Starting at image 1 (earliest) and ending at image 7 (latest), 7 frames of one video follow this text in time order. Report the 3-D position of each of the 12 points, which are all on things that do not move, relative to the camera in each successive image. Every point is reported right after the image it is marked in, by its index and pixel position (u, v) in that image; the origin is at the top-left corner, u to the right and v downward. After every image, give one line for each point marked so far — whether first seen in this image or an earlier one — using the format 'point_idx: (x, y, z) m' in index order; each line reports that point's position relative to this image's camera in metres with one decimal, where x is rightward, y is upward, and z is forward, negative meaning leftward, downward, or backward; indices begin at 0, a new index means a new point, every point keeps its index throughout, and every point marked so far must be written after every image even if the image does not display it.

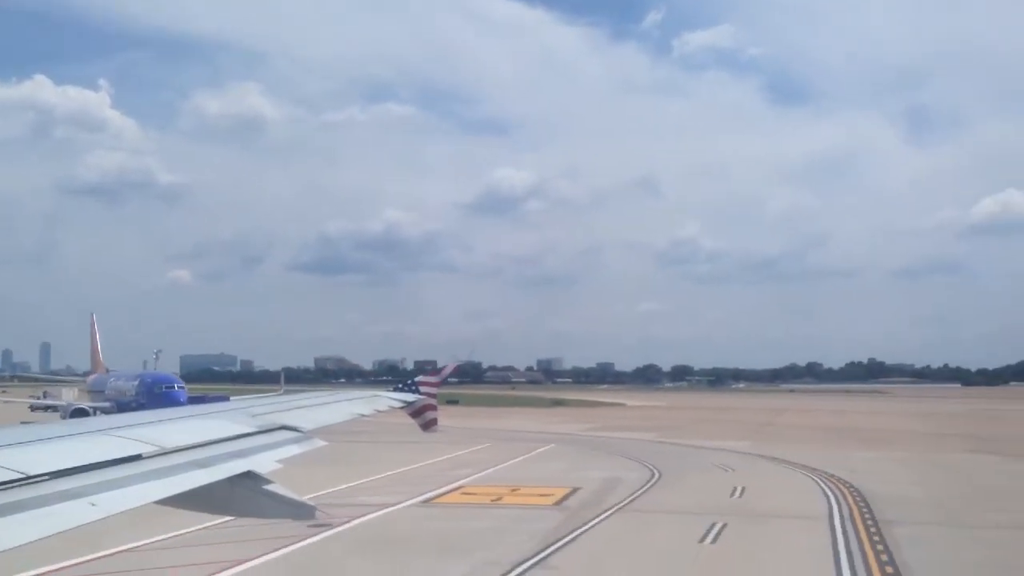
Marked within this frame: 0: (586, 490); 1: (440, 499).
0: (+1.2, -3.2, +16.4) m
1: (-1.0, -3.2, +15.7) m
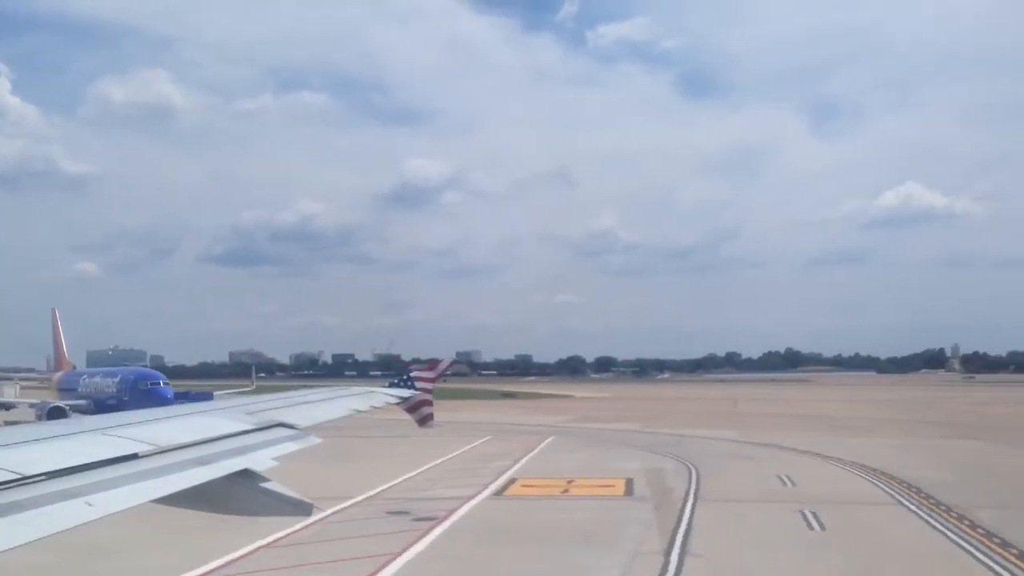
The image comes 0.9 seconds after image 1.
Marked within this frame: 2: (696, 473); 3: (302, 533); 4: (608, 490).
0: (+2.1, -3.1, +16.7) m
1: (0.0, -3.2, +15.9) m
2: (+3.3, -3.3, +18.3) m
3: (-2.5, -2.8, +12.1) m
4: (+1.5, -3.1, +15.8) m
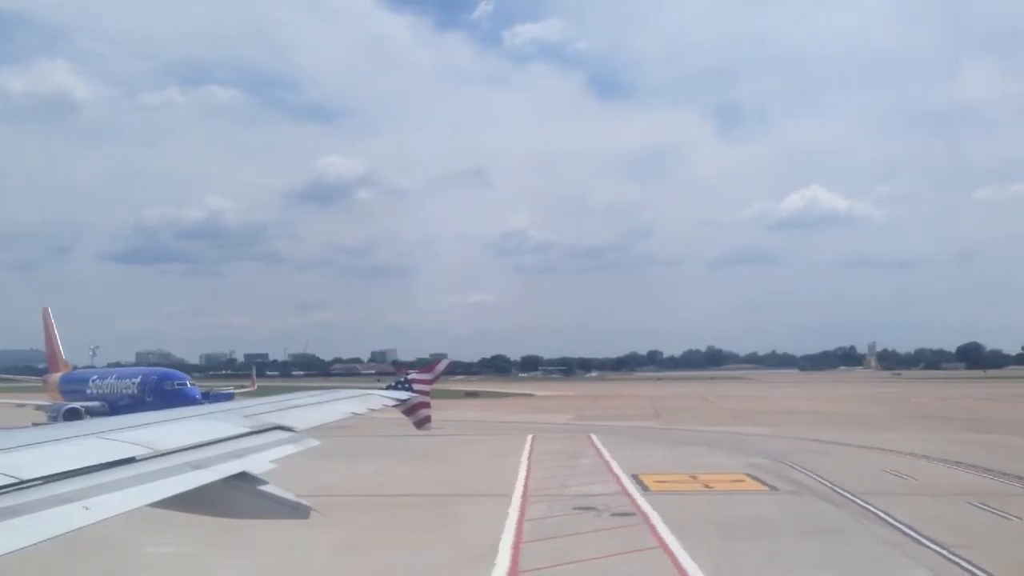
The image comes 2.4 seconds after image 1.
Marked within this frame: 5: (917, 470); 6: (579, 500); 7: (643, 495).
0: (+4.2, -3.1, +17.1) m
1: (+2.2, -3.2, +16.1) m
2: (+5.2, -3.3, +18.8) m
3: (0.0, -2.8, +12.2) m
4: (+3.7, -3.1, +16.2) m
5: (+7.1, -3.3, +18.3) m
6: (+1.0, -3.0, +14.6) m
7: (+2.0, -3.1, +15.3) m
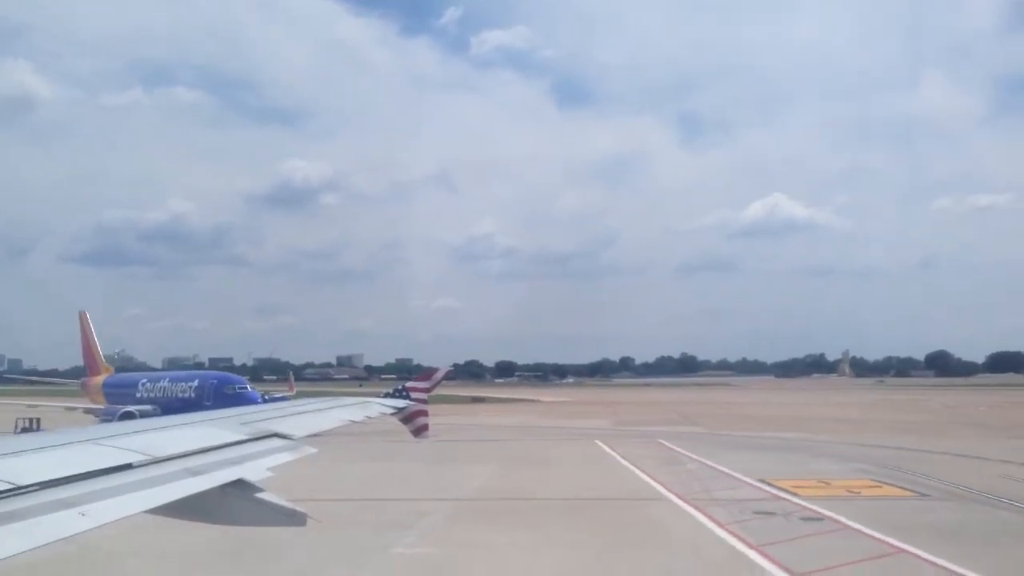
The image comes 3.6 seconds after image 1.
0: (+6.5, -3.3, +17.3) m
1: (+4.4, -3.3, +16.2) m
2: (+7.4, -3.4, +19.0) m
3: (+2.4, -2.9, +12.2) m
4: (+5.9, -3.2, +16.4) m
5: (+9.3, -3.4, +18.6) m
6: (+3.3, -3.1, +14.7) m
7: (+4.3, -3.2, +15.4) m
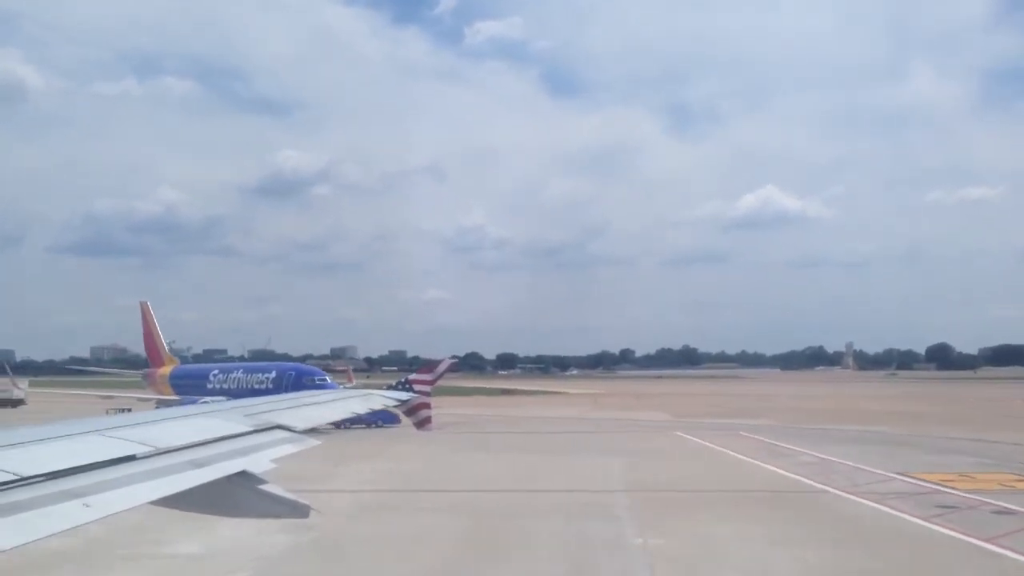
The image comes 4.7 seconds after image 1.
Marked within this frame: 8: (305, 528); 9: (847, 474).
0: (+8.9, -3.1, +17.3) m
1: (+6.8, -3.1, +16.3) m
2: (+9.8, -3.3, +19.1) m
3: (+4.8, -2.8, +12.2) m
4: (+8.3, -3.1, +16.4) m
5: (+11.7, -3.3, +18.6) m
6: (+5.7, -3.0, +14.7) m
7: (+6.7, -3.1, +15.4) m
8: (-2.2, -2.7, +11.2) m
9: (+5.8, -3.3, +18.0) m
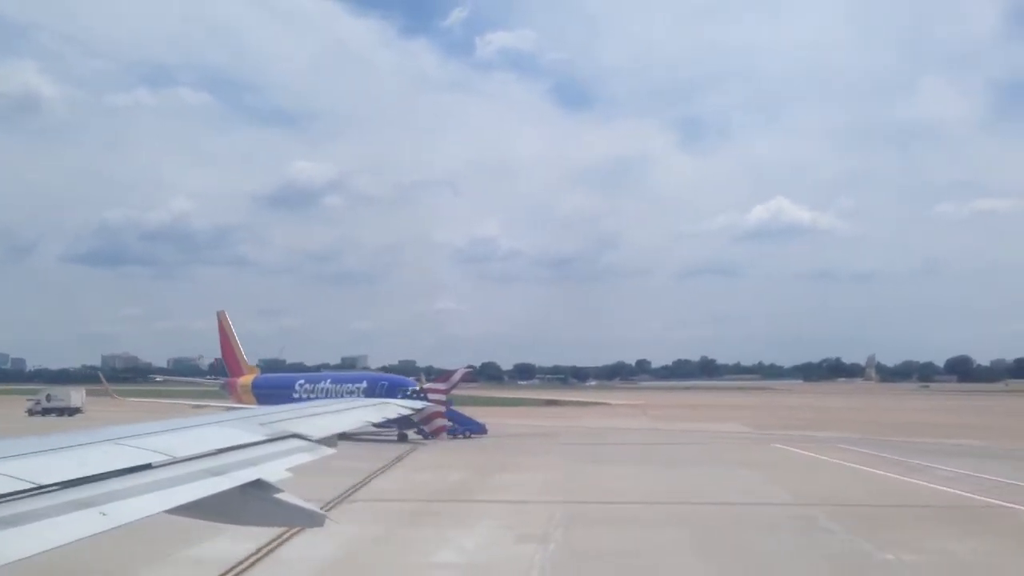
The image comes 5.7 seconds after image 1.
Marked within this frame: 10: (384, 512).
0: (+11.5, -3.4, +17.1) m
1: (+9.4, -3.3, +16.1) m
2: (+12.4, -3.5, +18.8) m
3: (+7.4, -2.9, +12.0) m
4: (+10.9, -3.3, +16.2) m
5: (+14.3, -3.6, +18.4) m
6: (+8.3, -3.2, +14.5) m
7: (+9.3, -3.3, +15.2) m
8: (+0.4, -2.8, +11.1) m
9: (+8.4, -3.5, +17.9) m
10: (-1.7, -3.0, +13.8) m
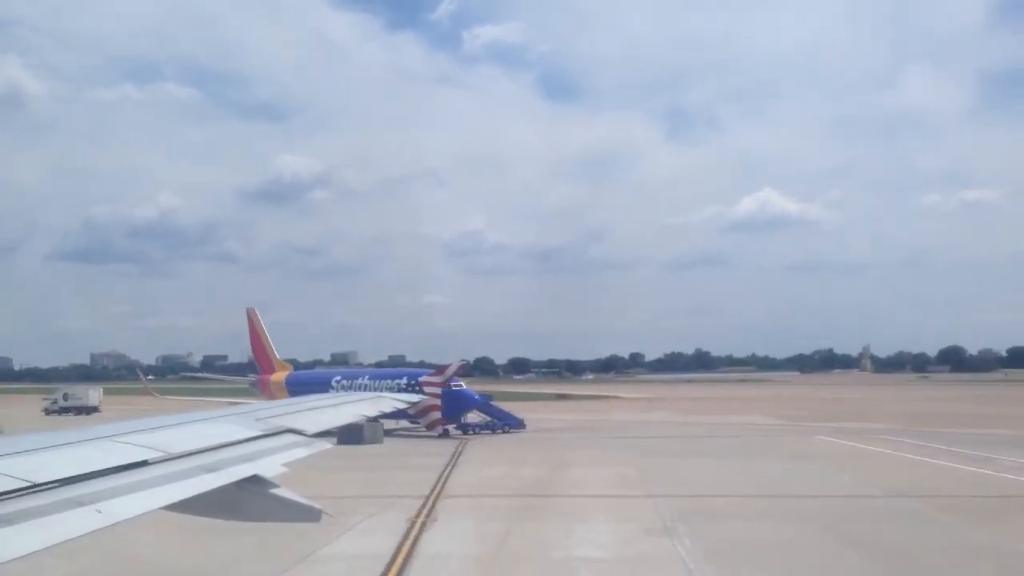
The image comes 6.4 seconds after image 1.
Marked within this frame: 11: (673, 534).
0: (+12.8, -3.2, +17.3) m
1: (+10.8, -3.2, +16.2) m
2: (+13.8, -3.3, +19.0) m
3: (+8.8, -2.8, +12.2) m
4: (+12.3, -3.1, +16.3) m
5: (+15.7, -3.3, +18.6) m
6: (+9.6, -3.0, +14.6) m
7: (+10.6, -3.1, +15.3) m
8: (+1.8, -2.7, +11.2) m
9: (+9.8, -3.3, +18.0) m
10: (-0.4, -2.9, +13.8) m
11: (+1.8, -2.7, +11.4) m
